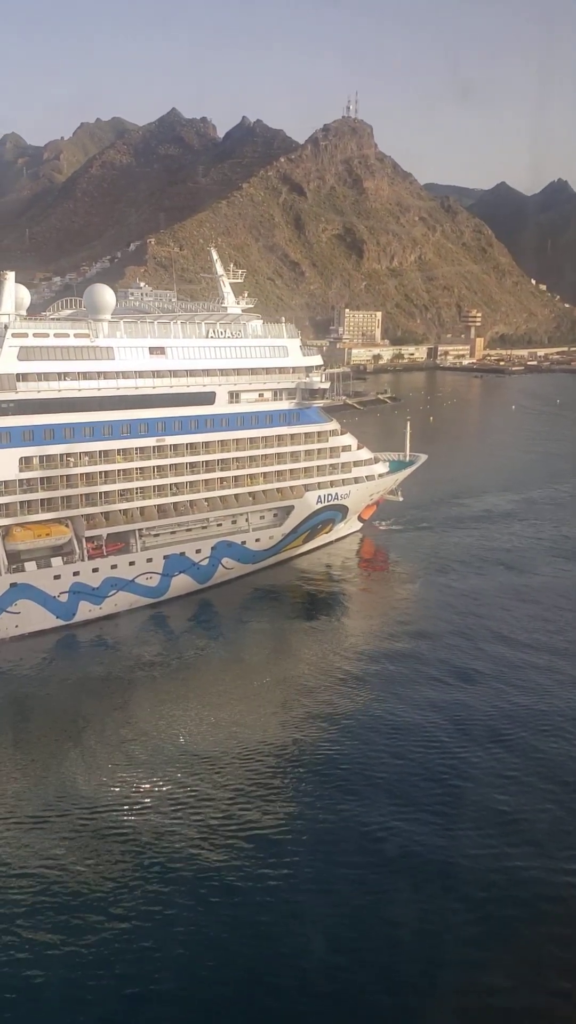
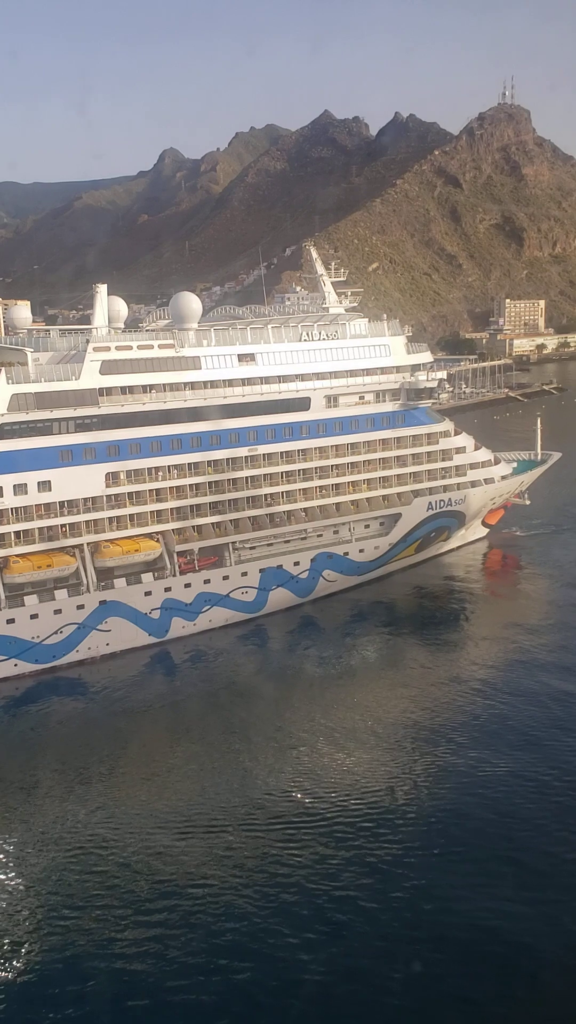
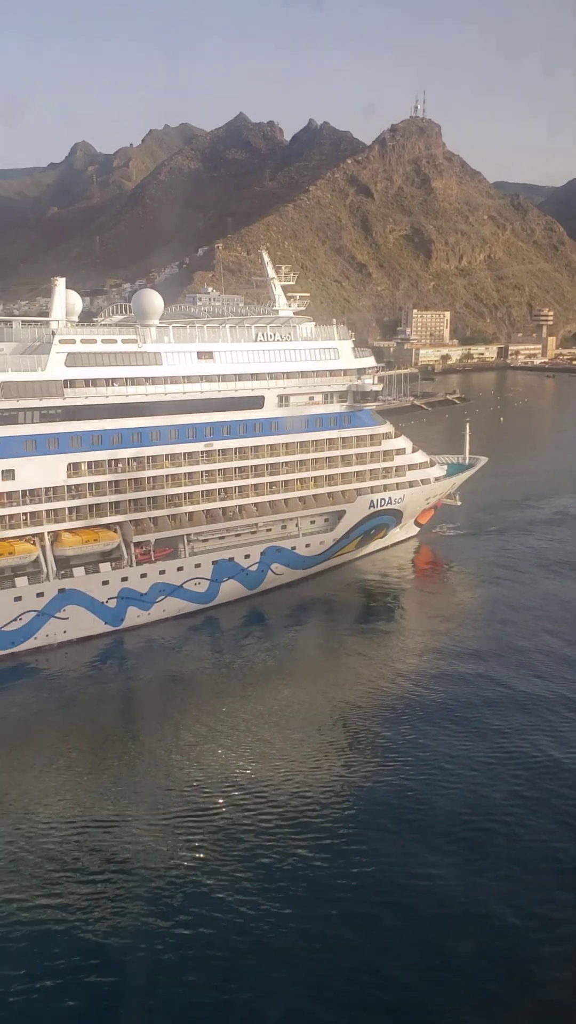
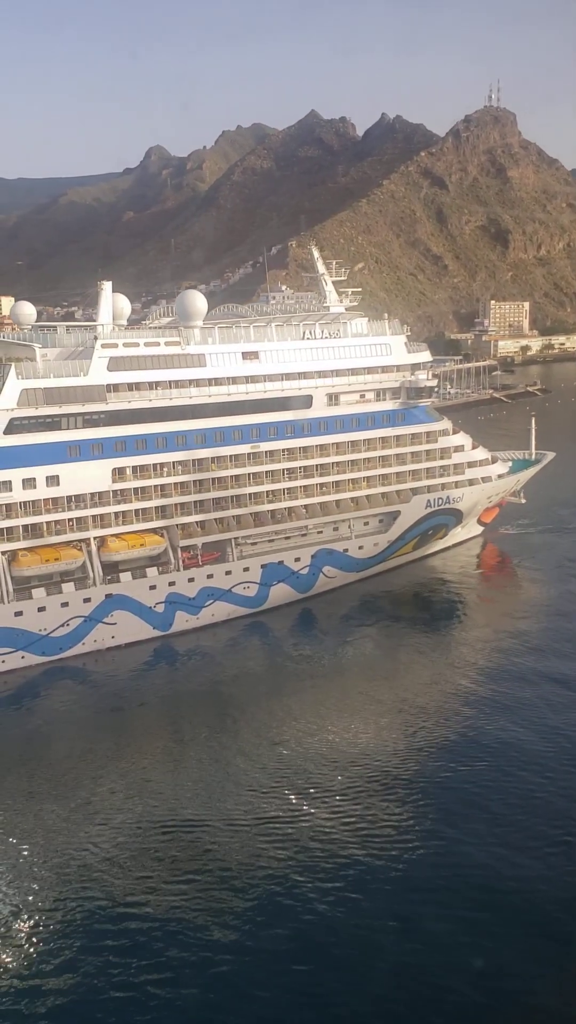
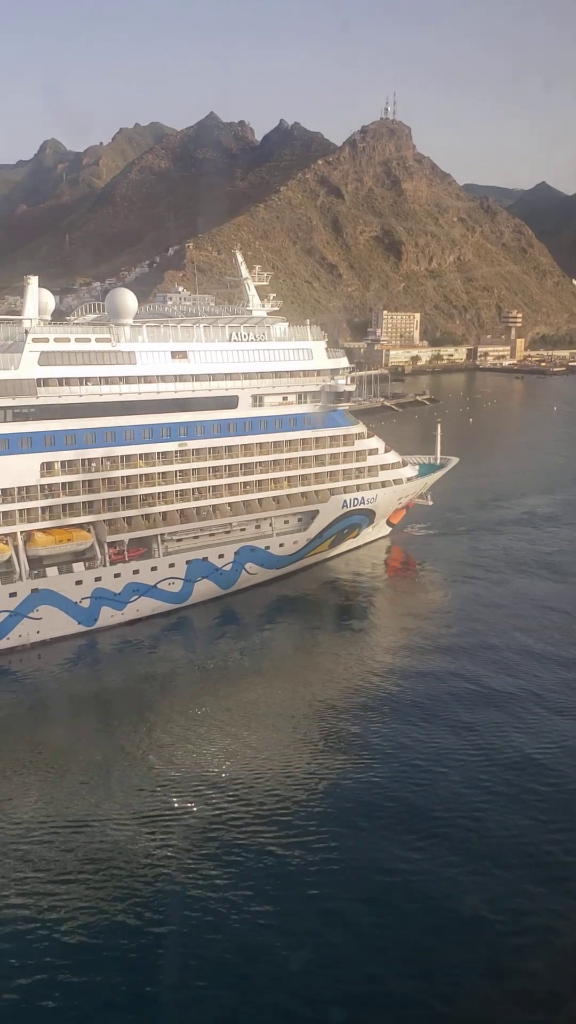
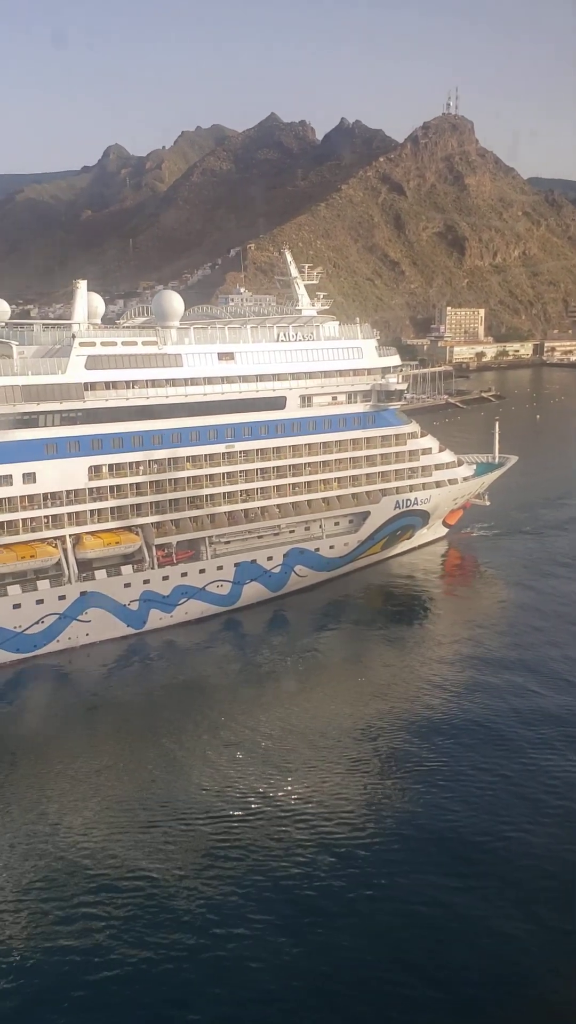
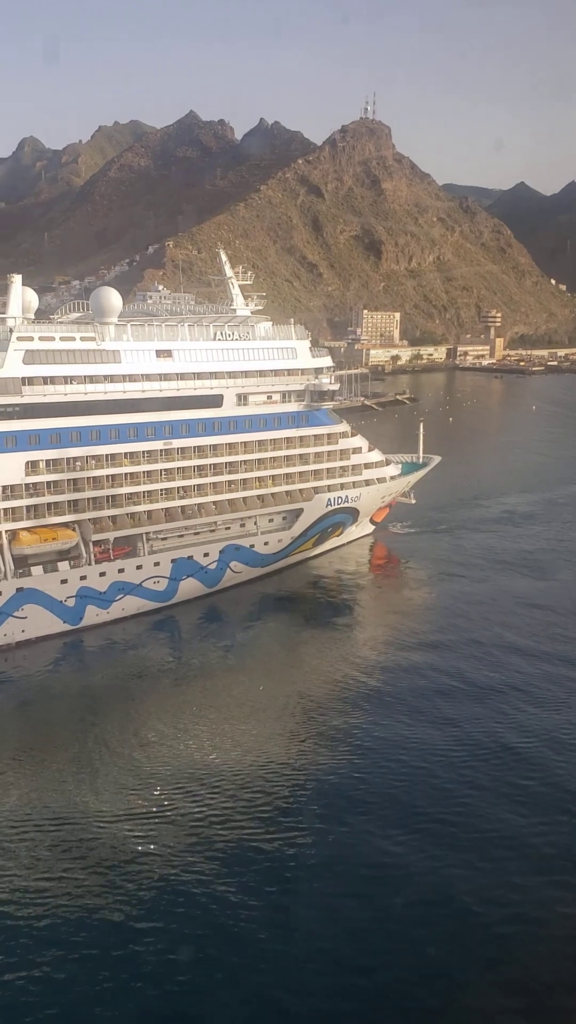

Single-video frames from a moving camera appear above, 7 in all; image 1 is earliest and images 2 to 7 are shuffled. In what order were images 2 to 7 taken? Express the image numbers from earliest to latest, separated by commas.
7, 5, 3, 6, 4, 2
